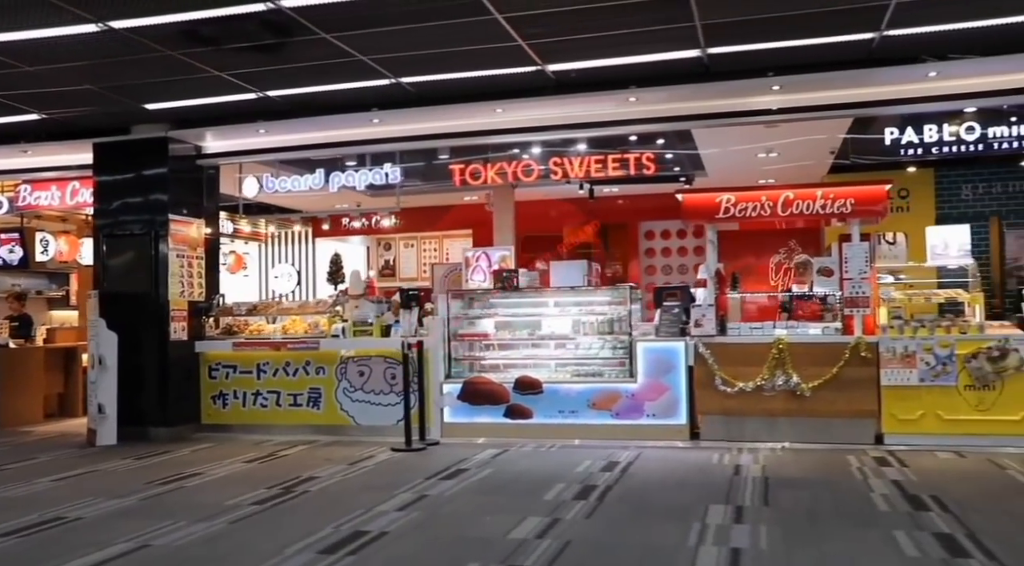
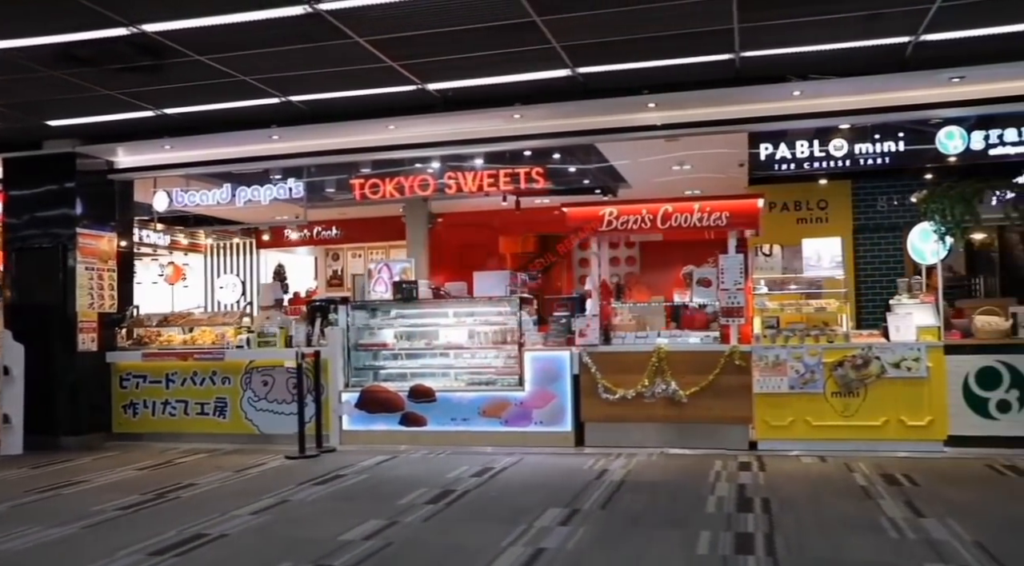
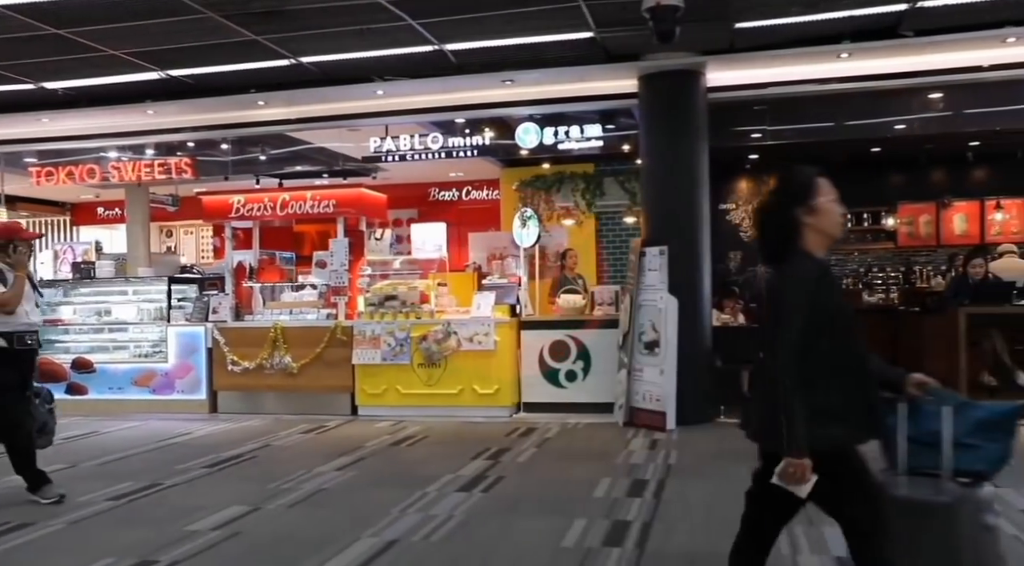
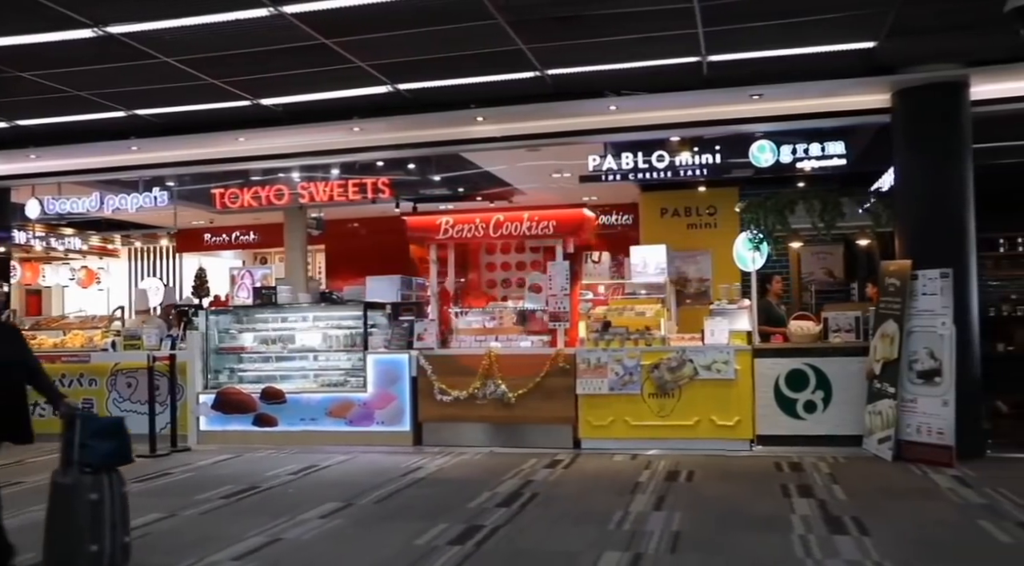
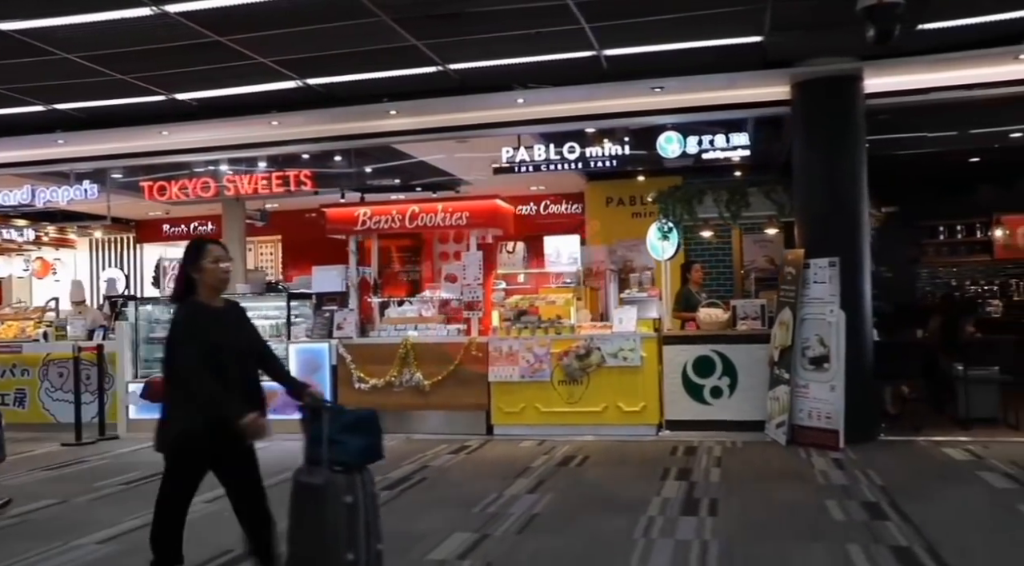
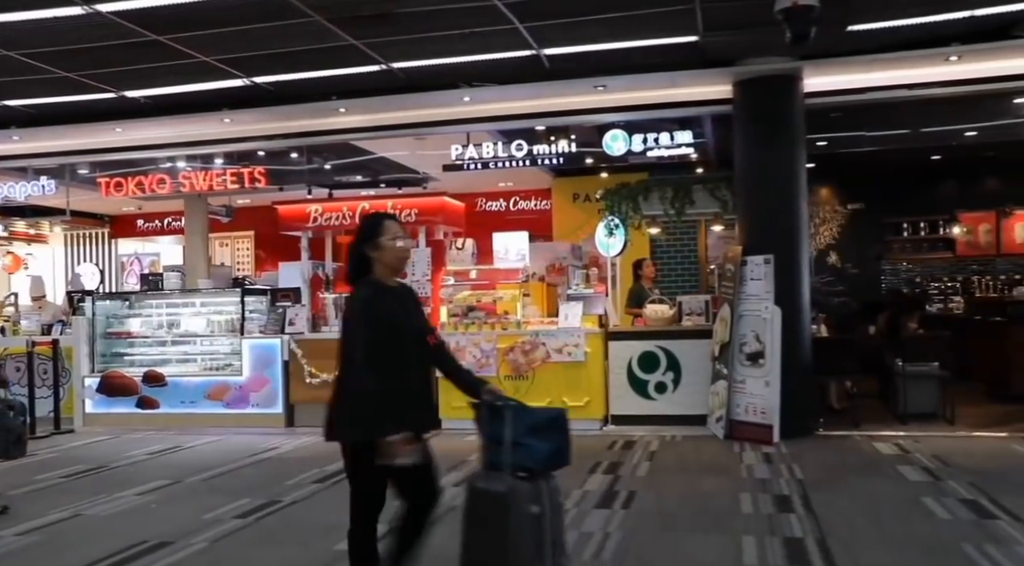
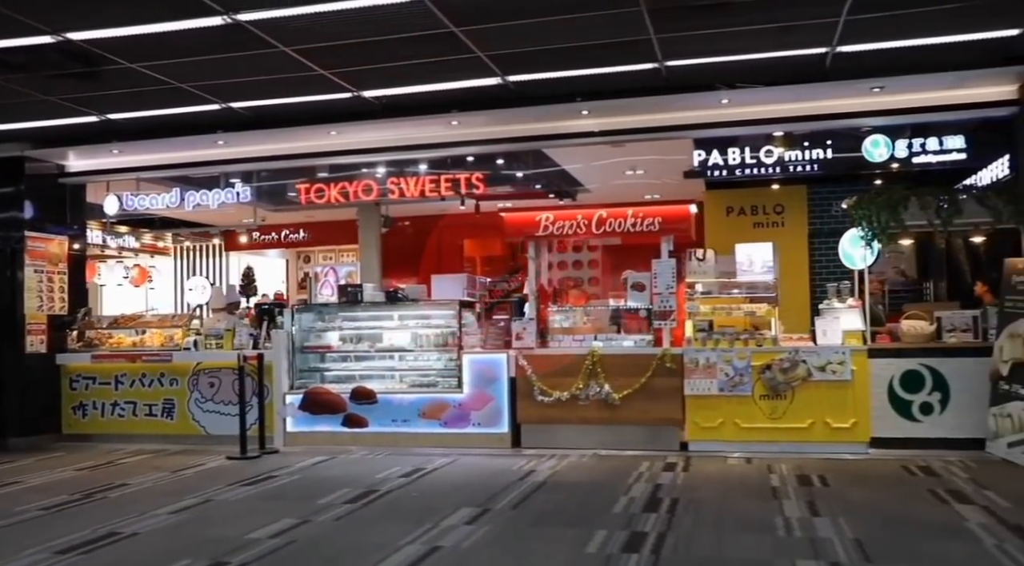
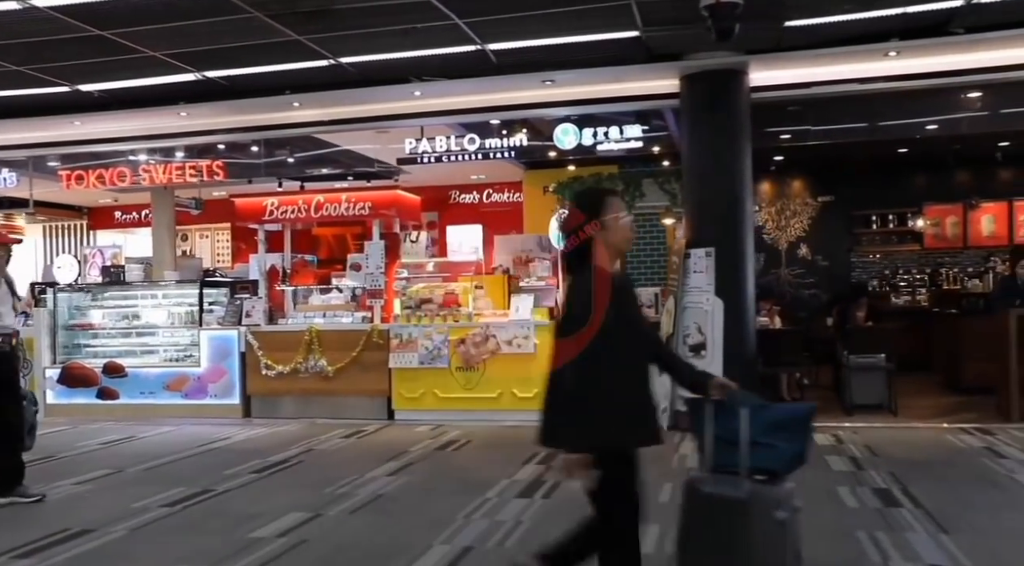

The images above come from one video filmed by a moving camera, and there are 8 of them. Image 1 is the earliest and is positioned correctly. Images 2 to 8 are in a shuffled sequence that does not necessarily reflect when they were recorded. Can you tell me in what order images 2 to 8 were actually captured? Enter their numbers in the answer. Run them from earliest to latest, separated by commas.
2, 7, 4, 5, 6, 8, 3
